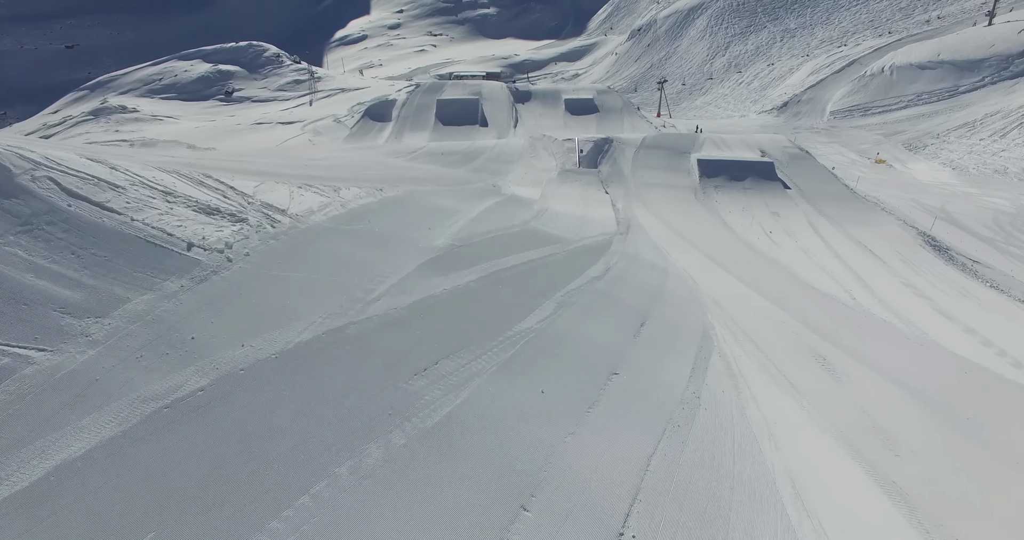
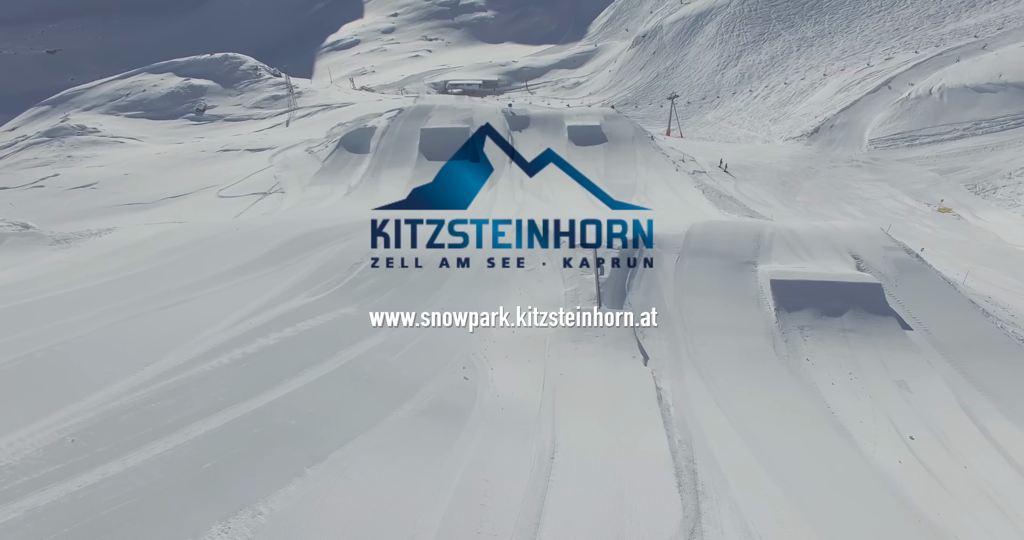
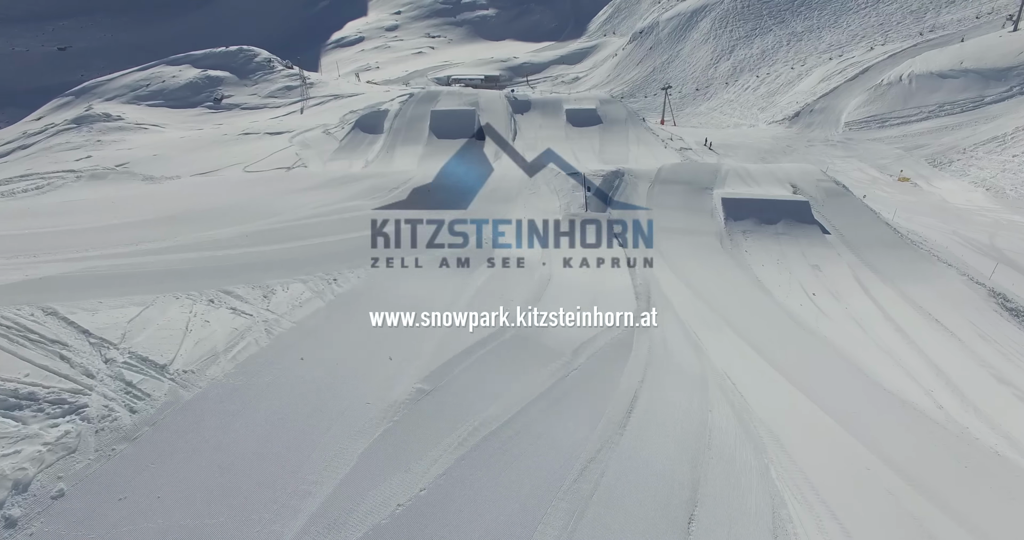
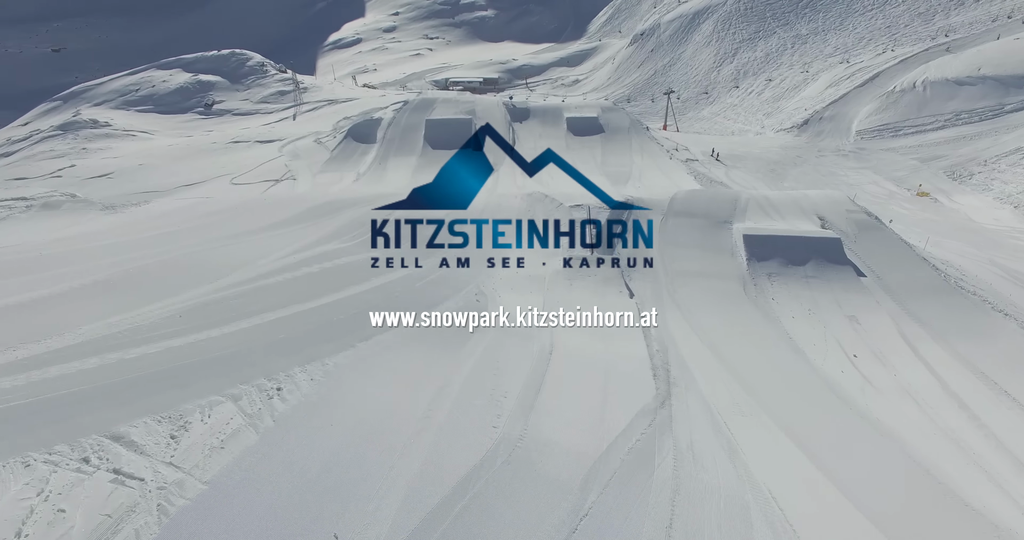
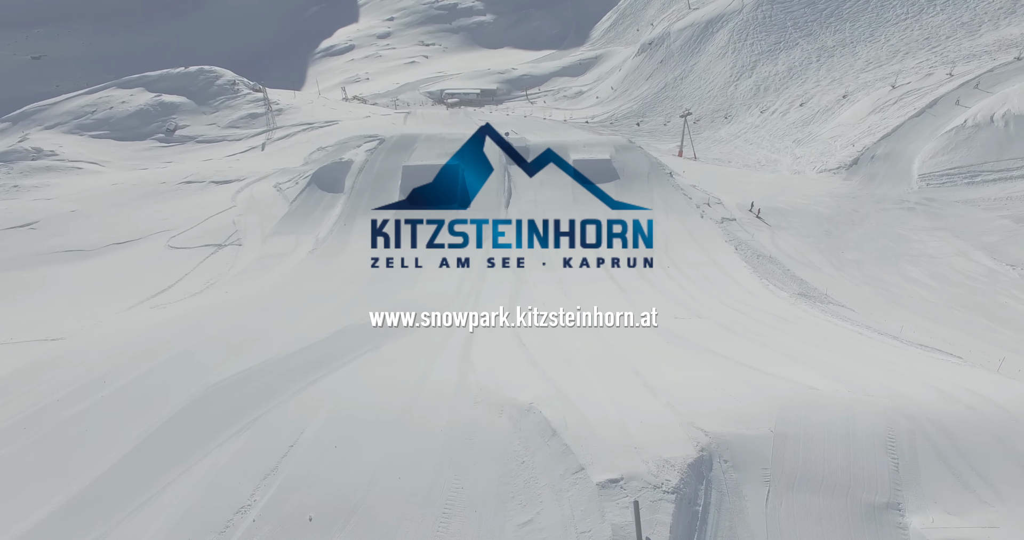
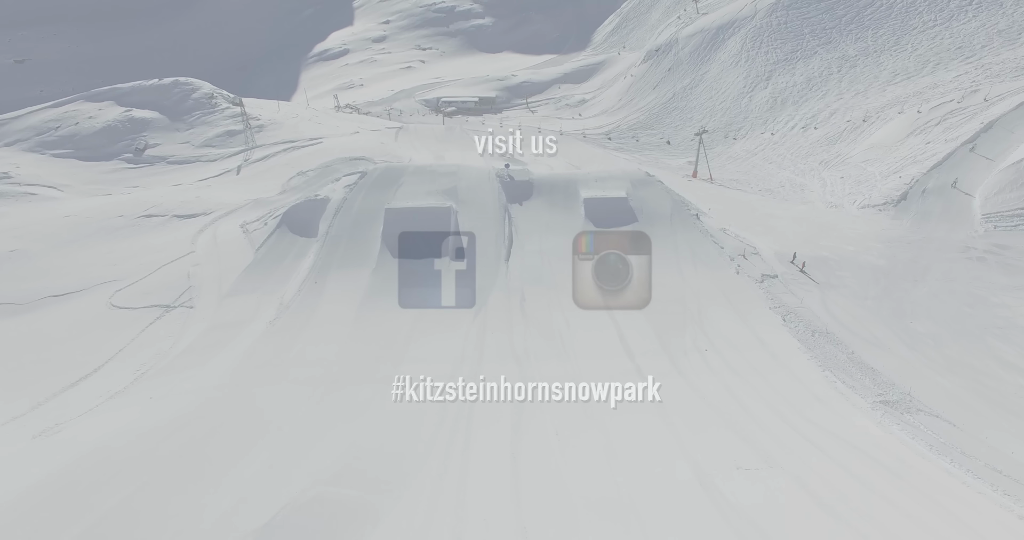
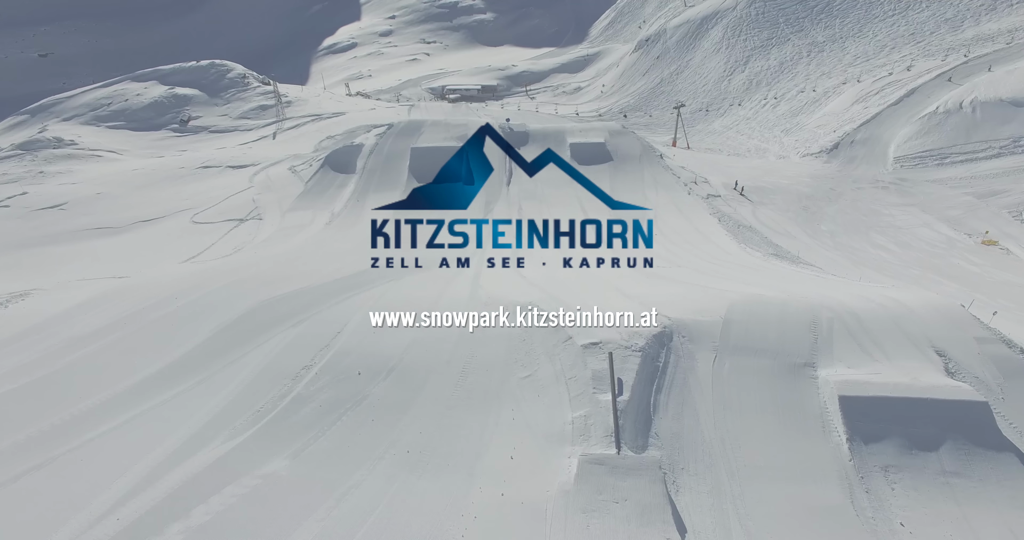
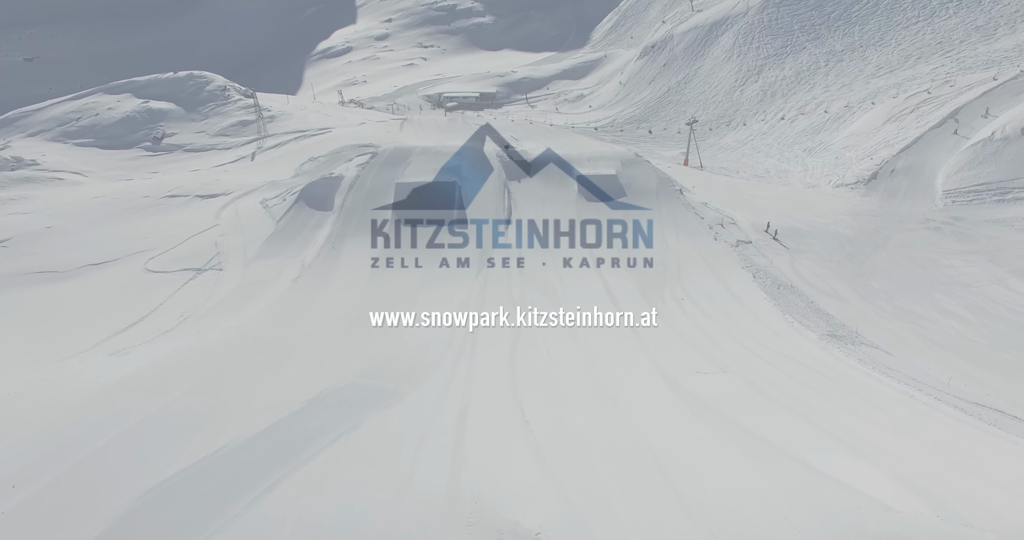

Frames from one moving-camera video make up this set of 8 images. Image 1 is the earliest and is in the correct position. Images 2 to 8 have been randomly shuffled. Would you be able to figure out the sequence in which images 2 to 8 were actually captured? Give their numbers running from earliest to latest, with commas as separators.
3, 4, 2, 7, 5, 8, 6
